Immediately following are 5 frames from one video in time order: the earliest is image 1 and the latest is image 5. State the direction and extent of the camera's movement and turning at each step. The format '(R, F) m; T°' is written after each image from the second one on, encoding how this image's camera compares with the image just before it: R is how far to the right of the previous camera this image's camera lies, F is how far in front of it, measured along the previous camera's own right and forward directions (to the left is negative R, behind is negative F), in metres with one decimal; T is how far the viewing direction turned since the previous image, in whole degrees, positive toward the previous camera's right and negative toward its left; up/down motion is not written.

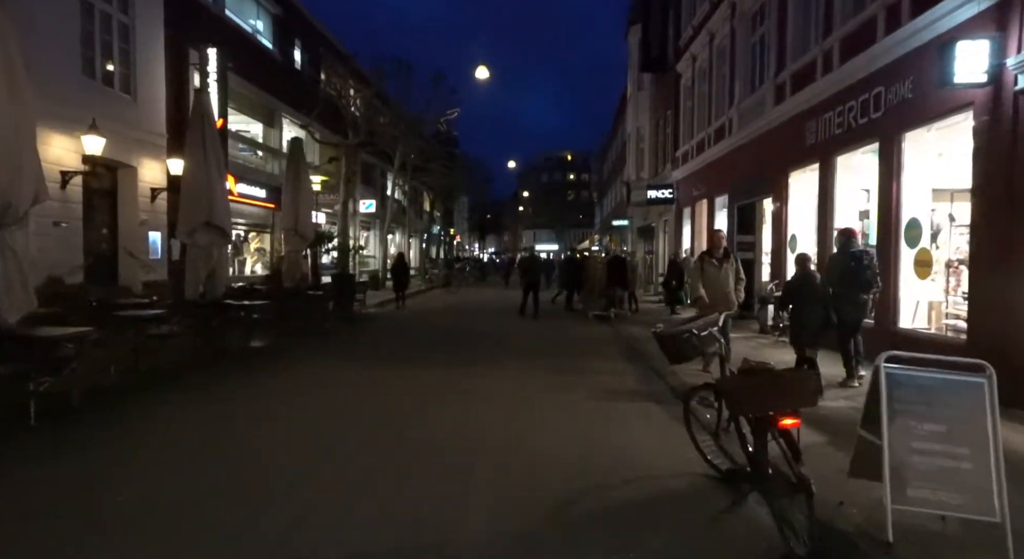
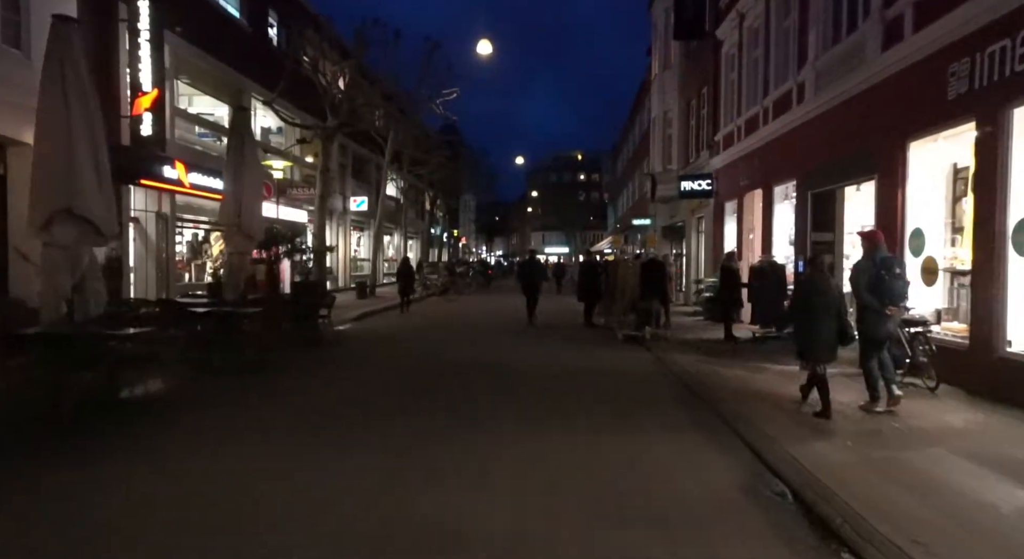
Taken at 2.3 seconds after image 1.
(0.0, +3.9) m; -1°
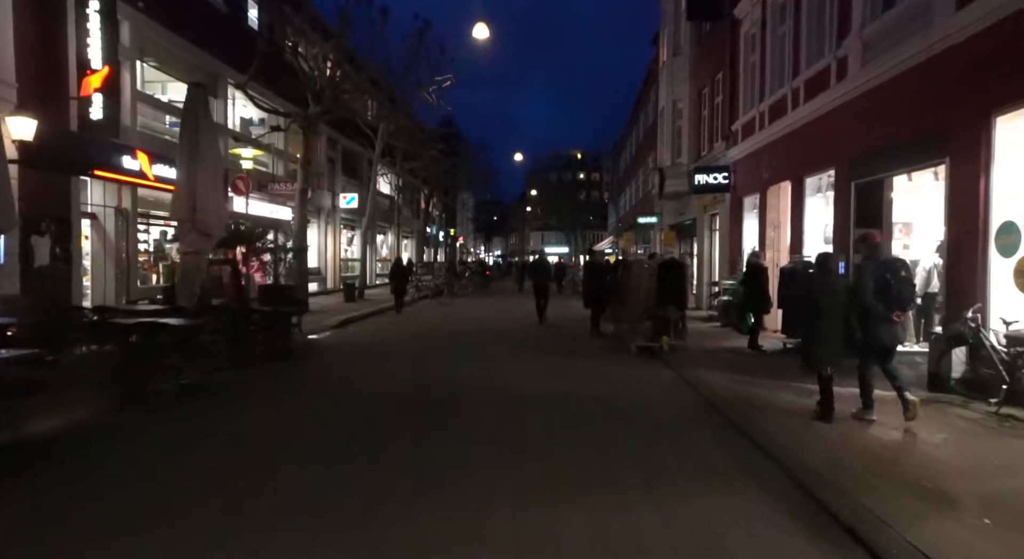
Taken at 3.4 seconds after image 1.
(0.0, +1.8) m; 0°
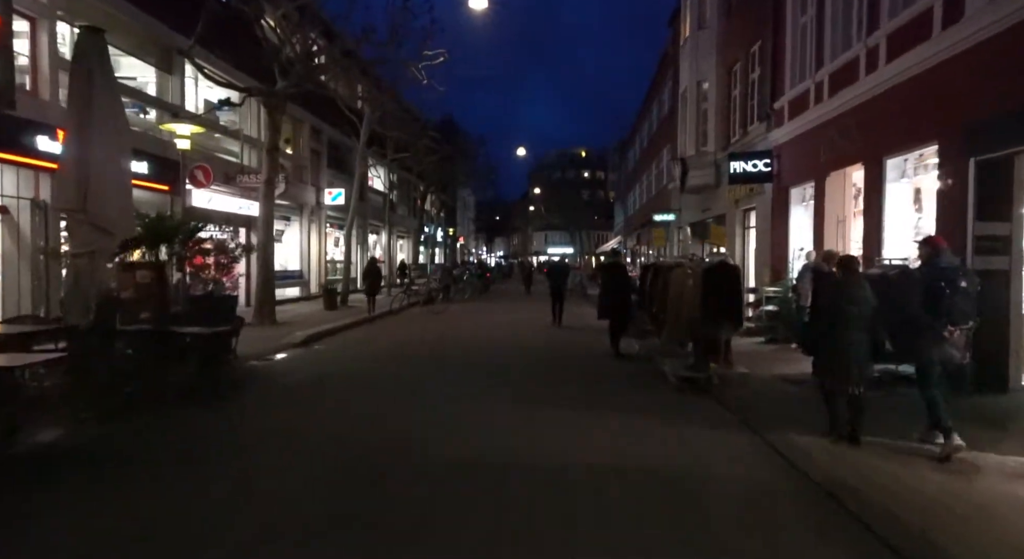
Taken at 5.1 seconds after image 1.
(0.0, +3.0) m; 0°
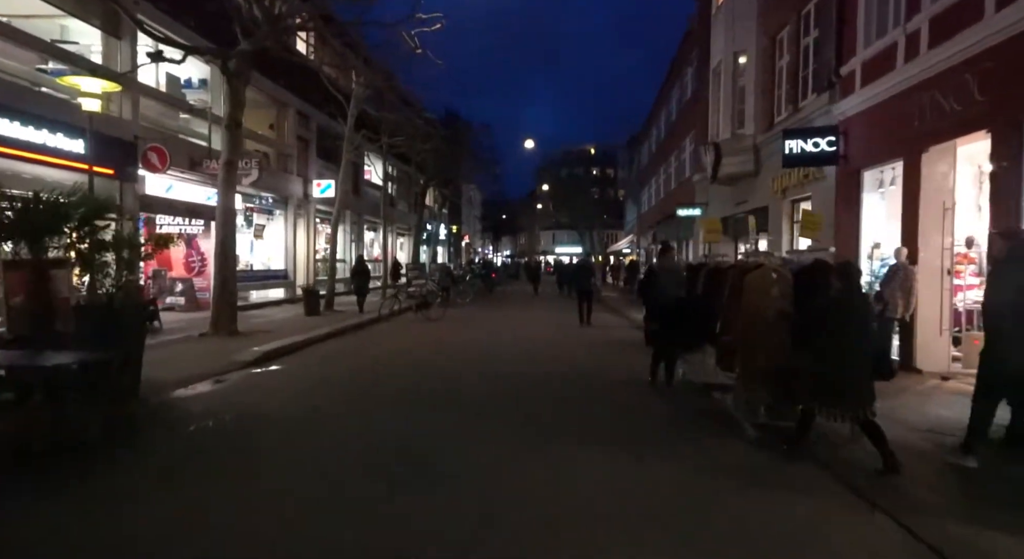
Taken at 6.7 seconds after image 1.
(0.0, +2.8) m; -1°
